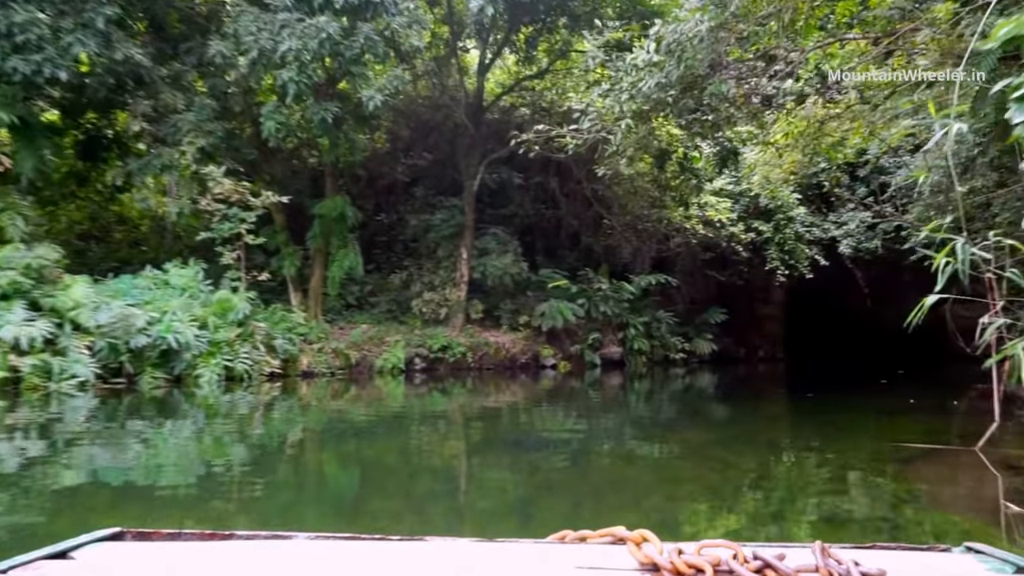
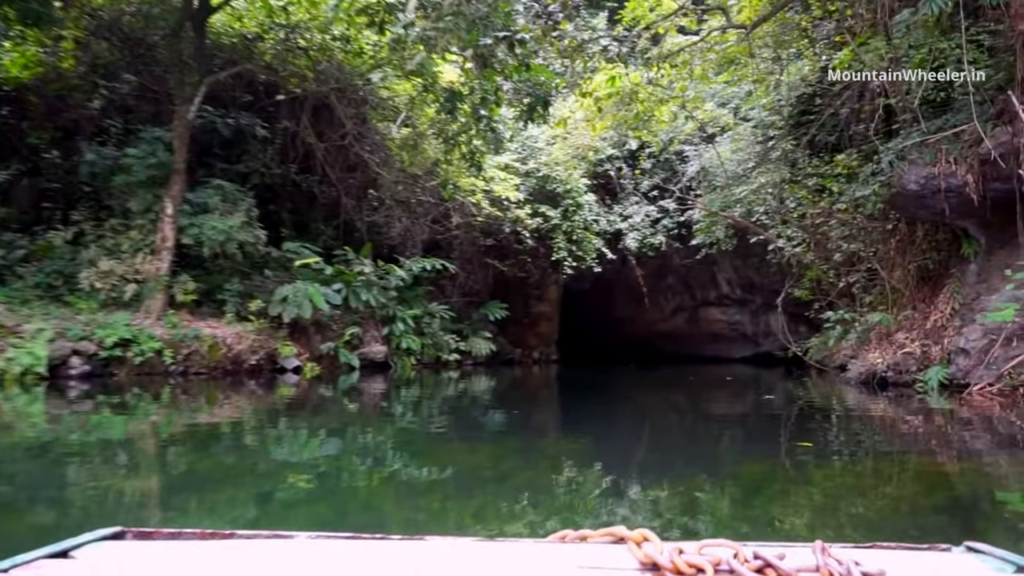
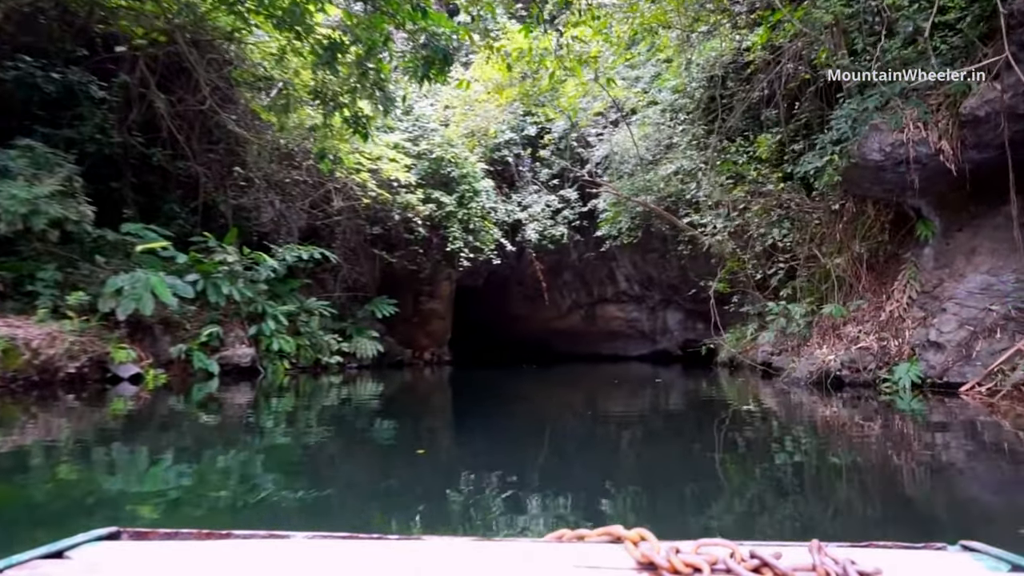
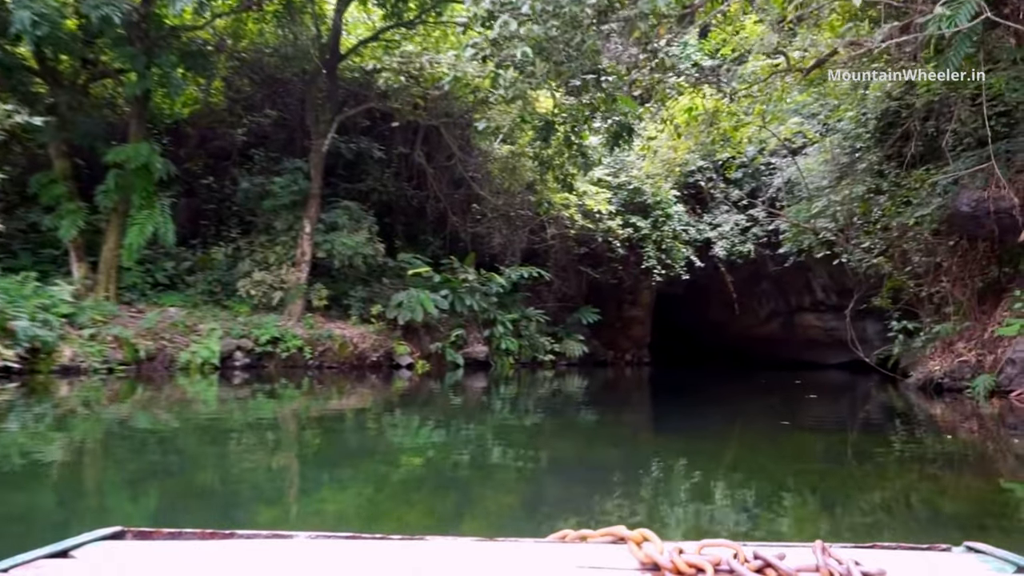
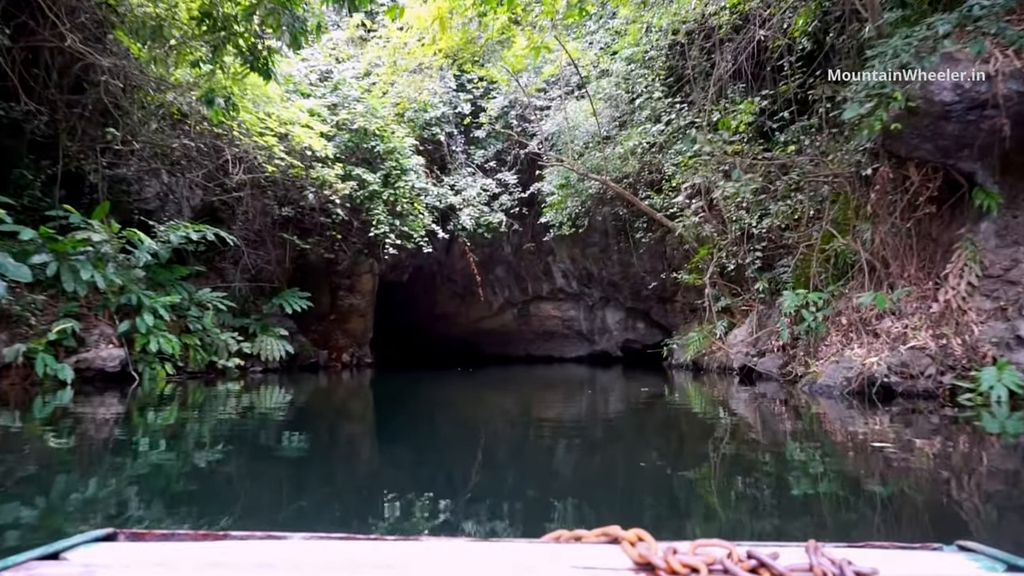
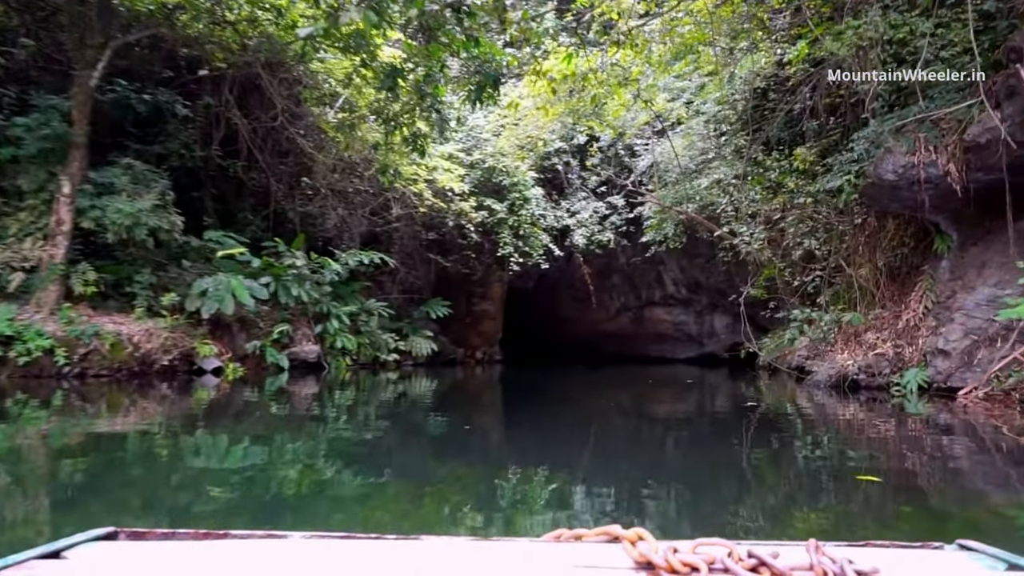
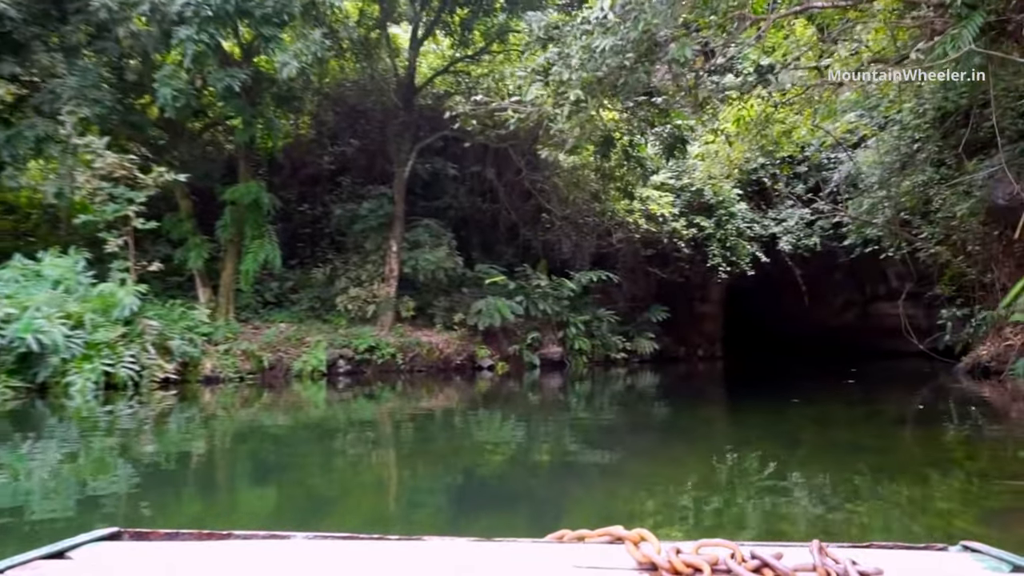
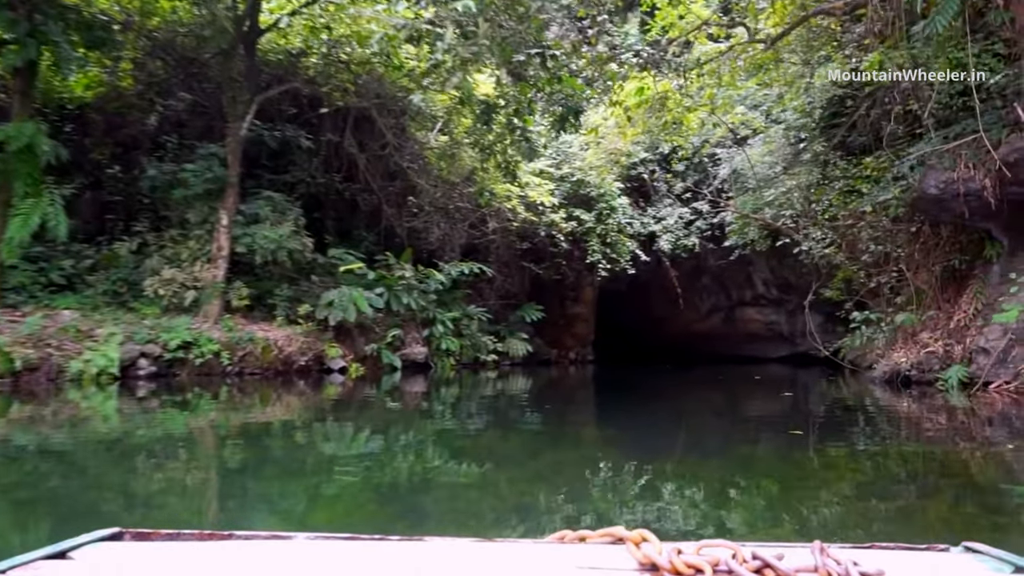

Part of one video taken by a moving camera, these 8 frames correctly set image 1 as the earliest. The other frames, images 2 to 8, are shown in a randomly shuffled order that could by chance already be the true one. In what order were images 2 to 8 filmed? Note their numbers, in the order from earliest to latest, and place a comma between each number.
7, 4, 8, 2, 6, 3, 5
